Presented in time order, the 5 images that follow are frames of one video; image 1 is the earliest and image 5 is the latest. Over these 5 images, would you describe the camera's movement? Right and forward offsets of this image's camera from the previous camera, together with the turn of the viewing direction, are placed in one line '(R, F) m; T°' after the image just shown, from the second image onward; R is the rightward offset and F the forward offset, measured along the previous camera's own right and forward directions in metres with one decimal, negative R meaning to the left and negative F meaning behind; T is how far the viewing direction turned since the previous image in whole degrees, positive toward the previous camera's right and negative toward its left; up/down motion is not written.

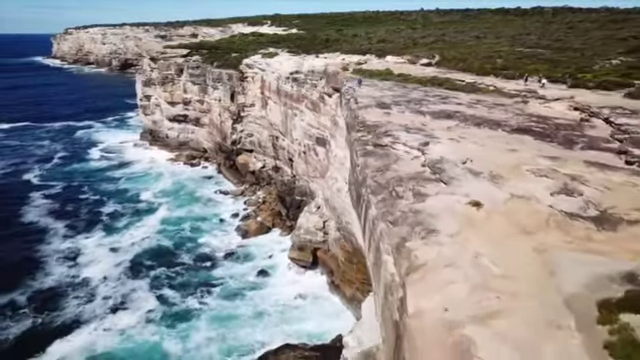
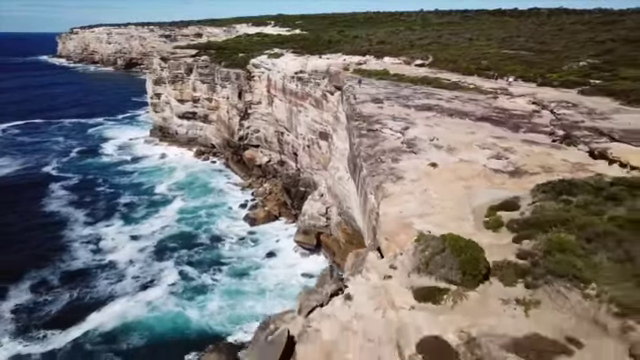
(-0.1, -3.7) m; 0°
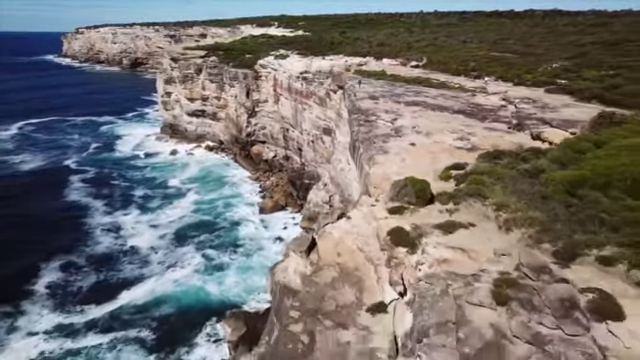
(-0.2, -4.0) m; 0°
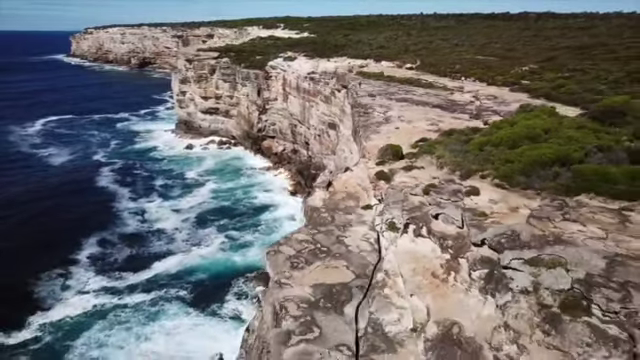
(-0.4, -6.3) m; 0°
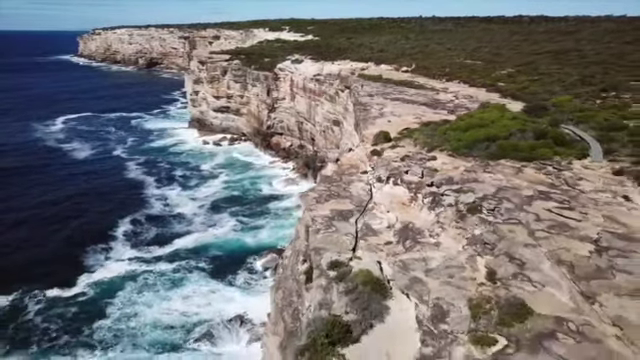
(-0.4, -6.3) m; 0°
